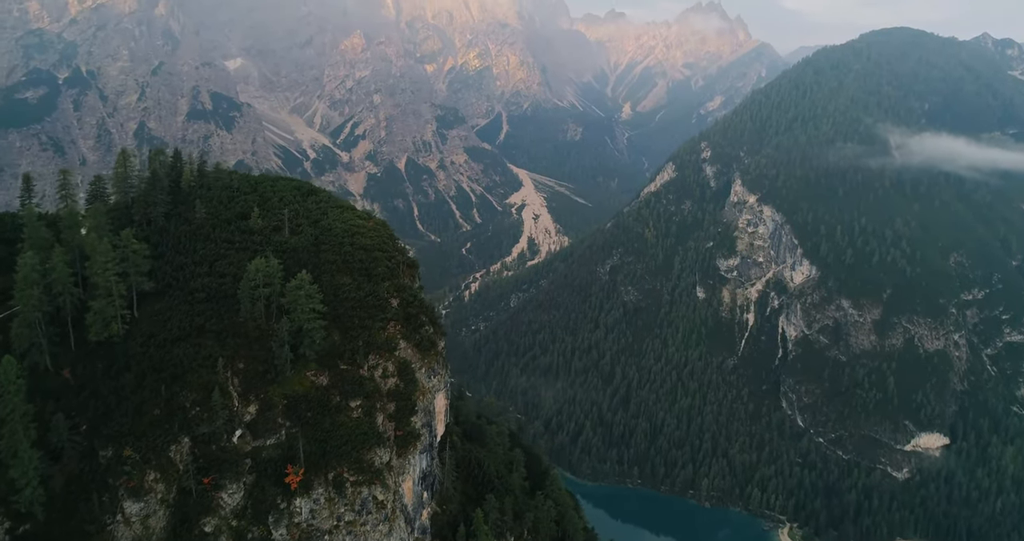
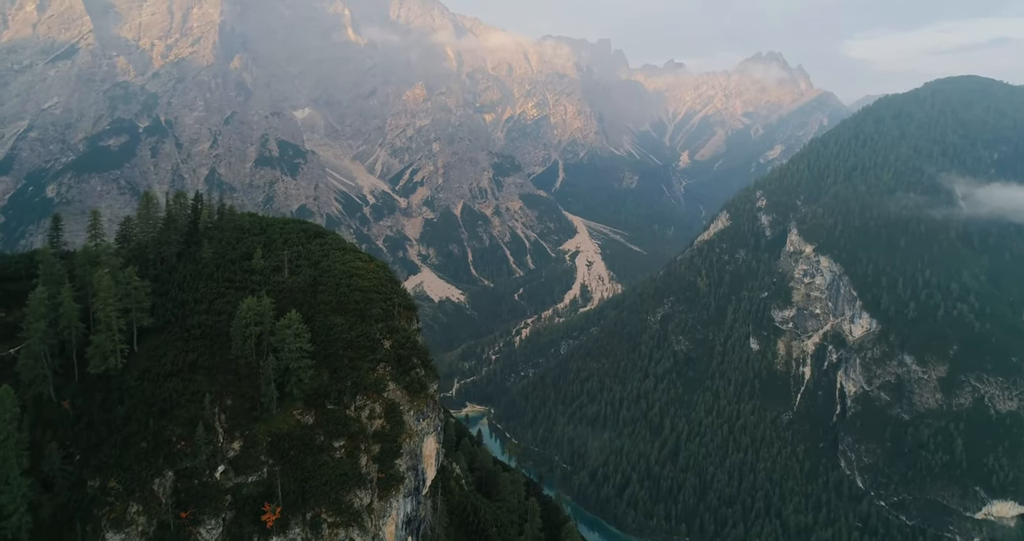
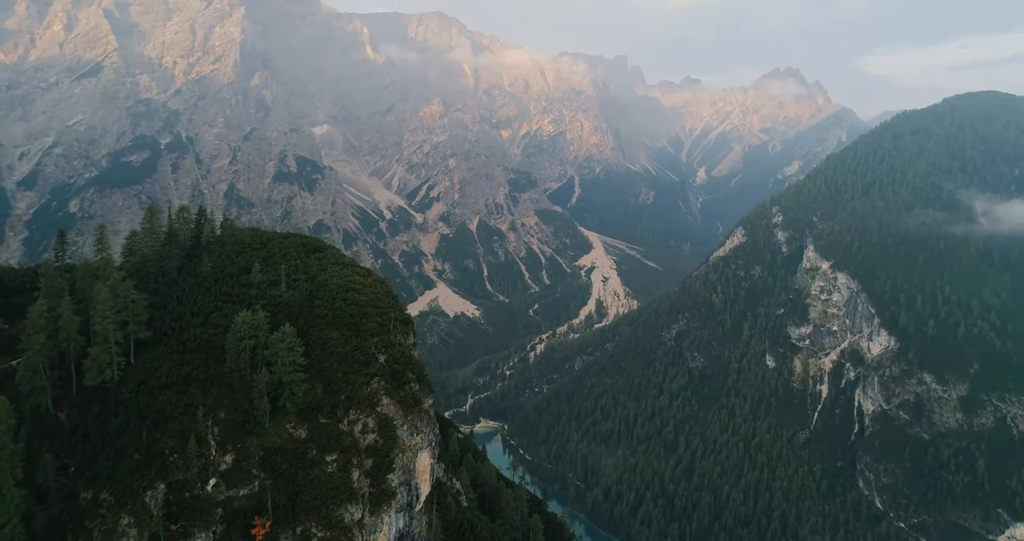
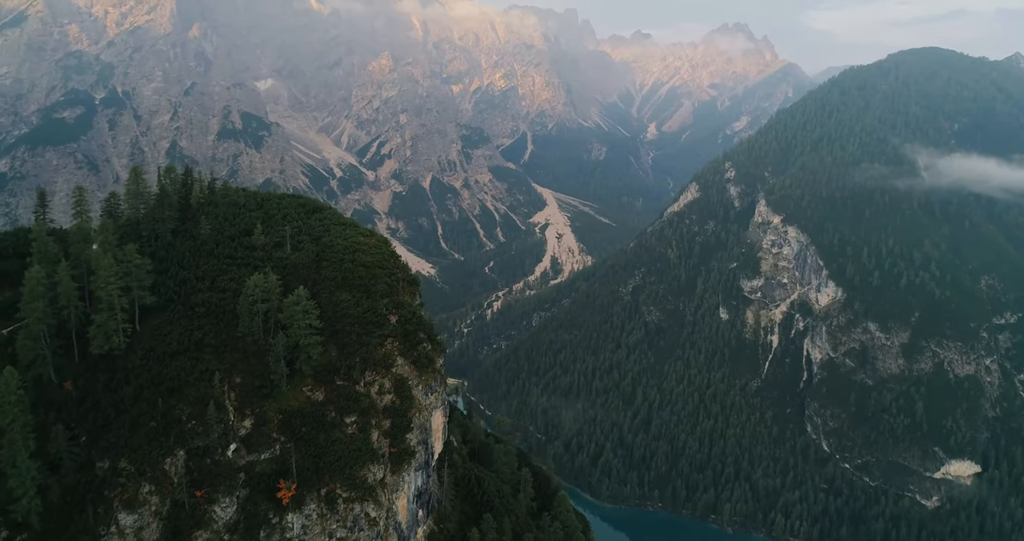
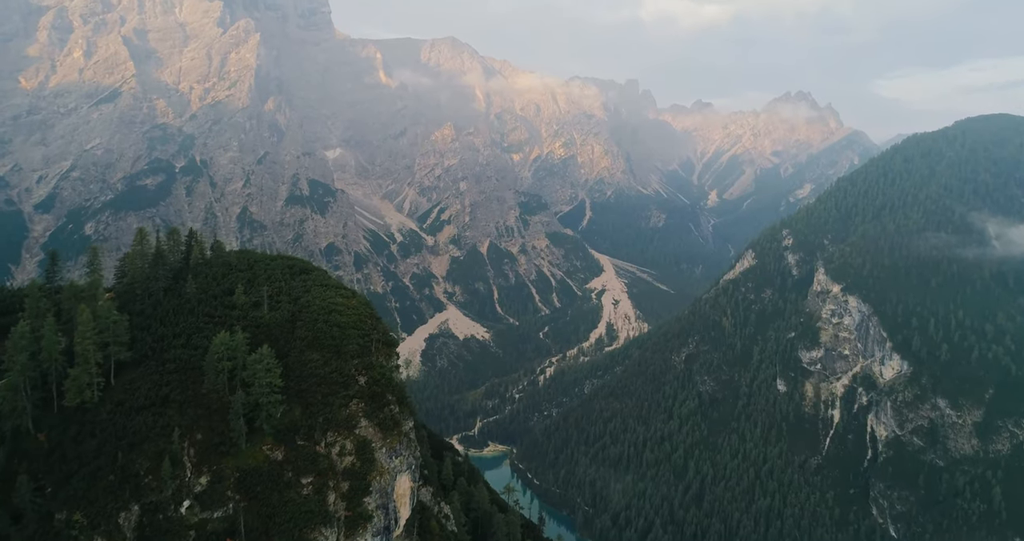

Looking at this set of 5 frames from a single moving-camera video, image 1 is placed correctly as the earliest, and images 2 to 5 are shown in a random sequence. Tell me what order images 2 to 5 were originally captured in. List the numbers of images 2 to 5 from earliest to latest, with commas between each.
4, 2, 3, 5
